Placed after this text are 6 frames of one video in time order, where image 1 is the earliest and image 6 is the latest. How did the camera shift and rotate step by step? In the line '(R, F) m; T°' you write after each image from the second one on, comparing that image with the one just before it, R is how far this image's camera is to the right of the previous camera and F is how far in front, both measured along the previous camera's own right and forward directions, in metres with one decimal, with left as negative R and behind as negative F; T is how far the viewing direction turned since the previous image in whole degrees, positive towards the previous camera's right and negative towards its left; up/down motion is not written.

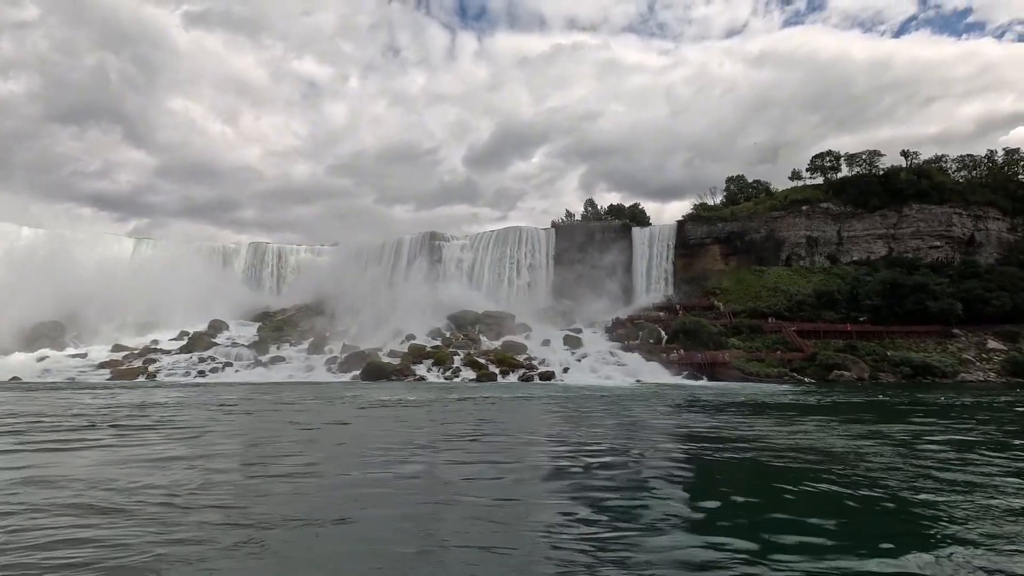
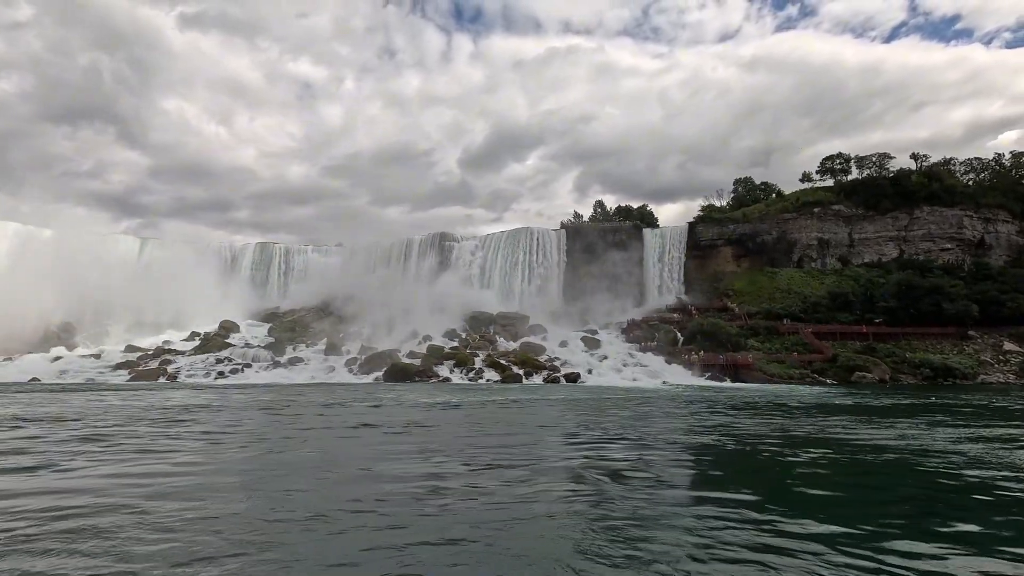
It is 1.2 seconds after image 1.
(-1.5, +0.3) m; +1°
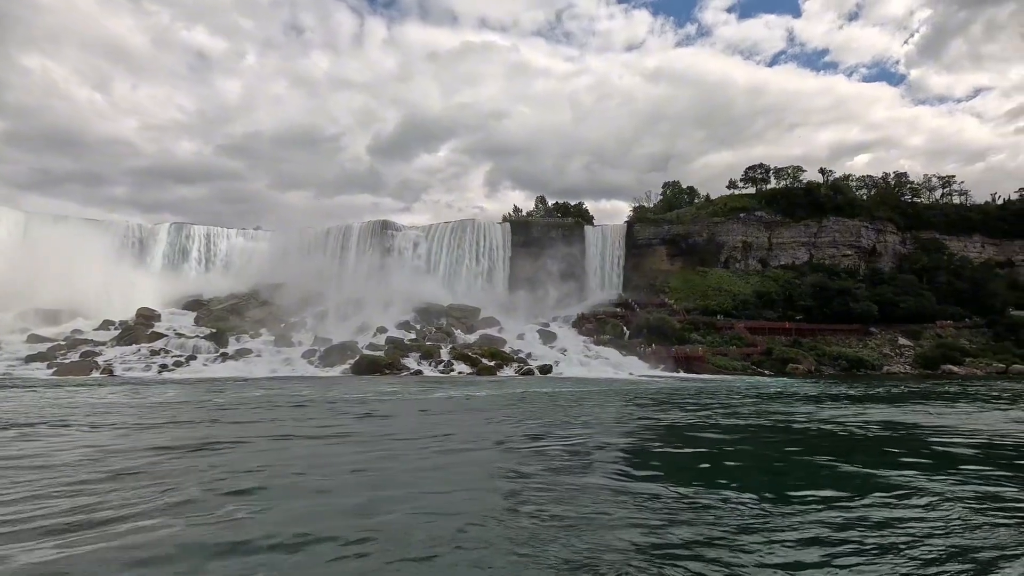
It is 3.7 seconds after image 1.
(-3.3, +0.5) m; +10°
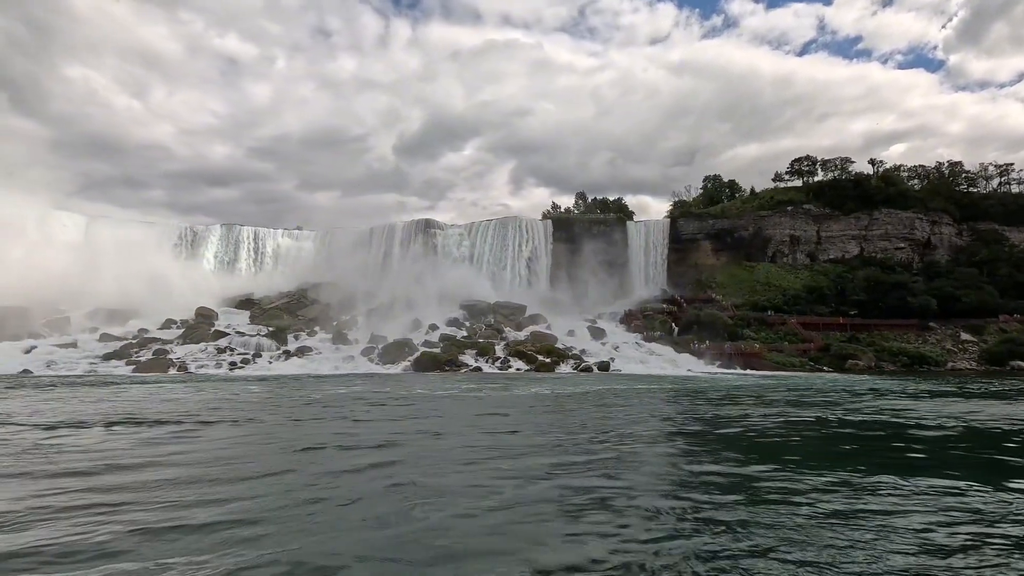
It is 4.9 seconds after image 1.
(-1.6, 0.0) m; -3°
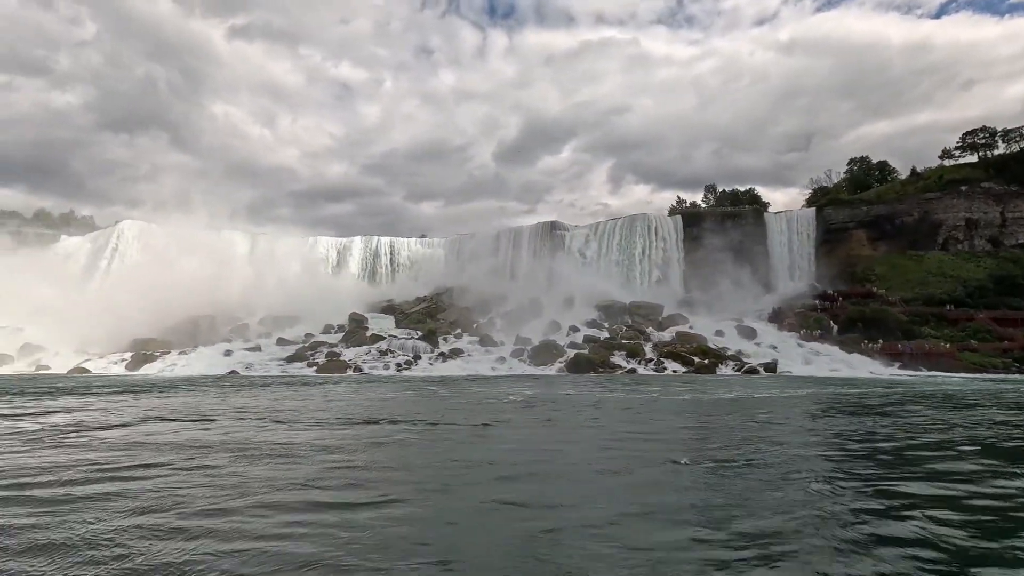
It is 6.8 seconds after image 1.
(-2.4, +0.2) m; -11°
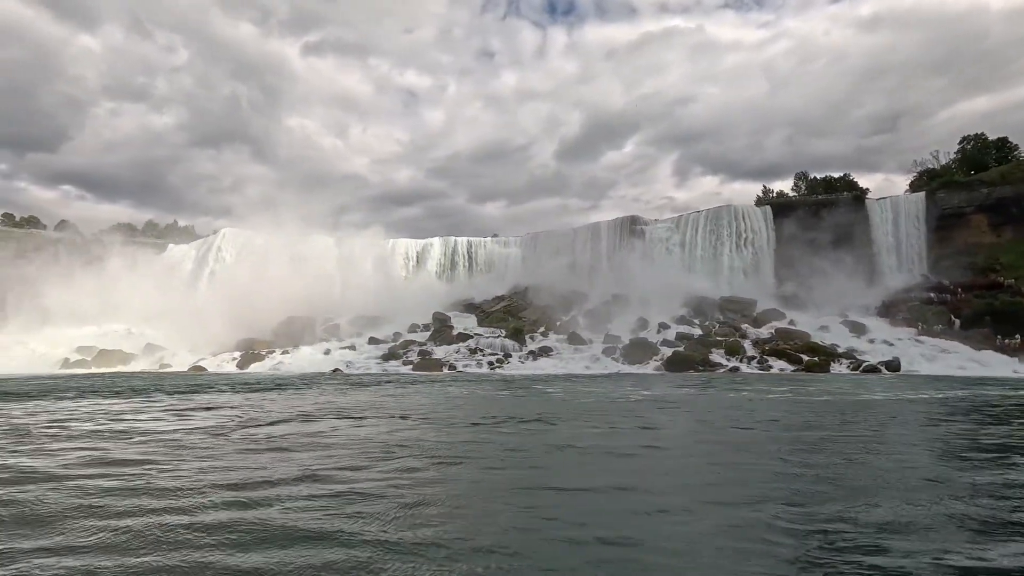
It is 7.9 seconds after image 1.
(-1.3, +0.3) m; -7°
